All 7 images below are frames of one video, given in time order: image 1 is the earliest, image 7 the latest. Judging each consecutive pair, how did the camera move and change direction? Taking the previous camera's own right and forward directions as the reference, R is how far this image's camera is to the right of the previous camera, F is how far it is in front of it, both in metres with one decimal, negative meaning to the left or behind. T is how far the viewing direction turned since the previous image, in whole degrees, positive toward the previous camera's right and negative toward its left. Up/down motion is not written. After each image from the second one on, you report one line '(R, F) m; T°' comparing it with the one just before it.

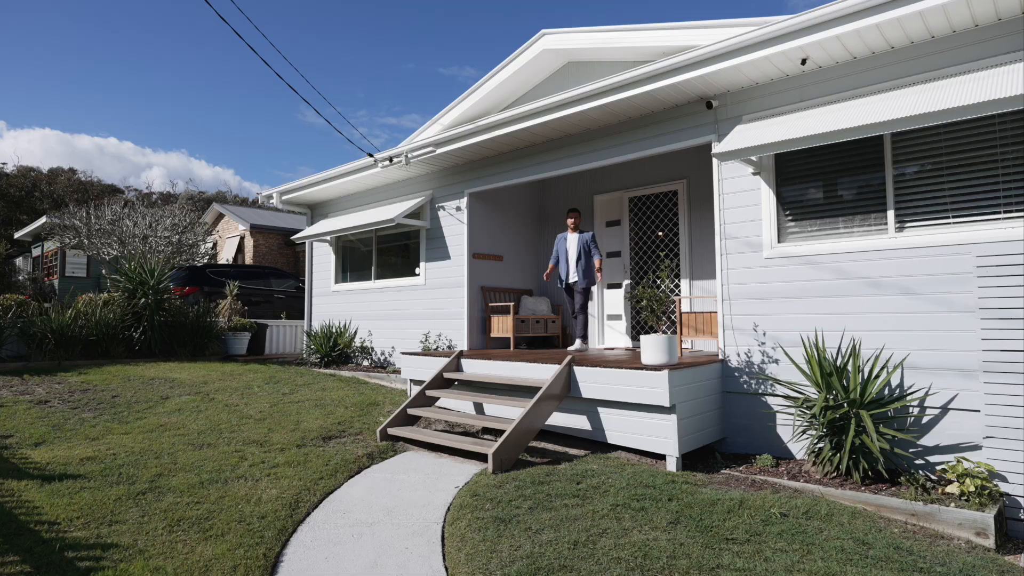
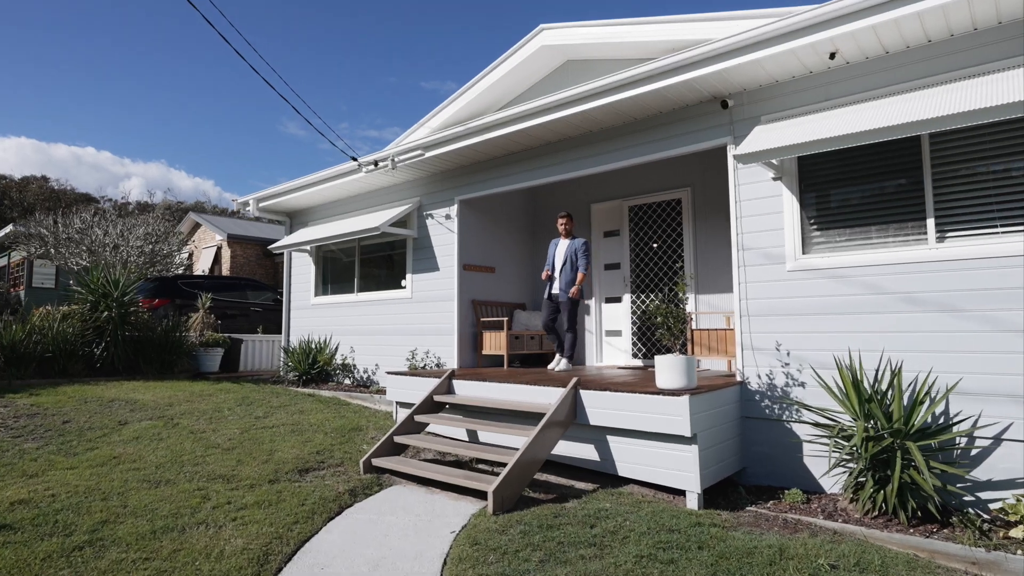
(-0.1, +0.5) m; +2°
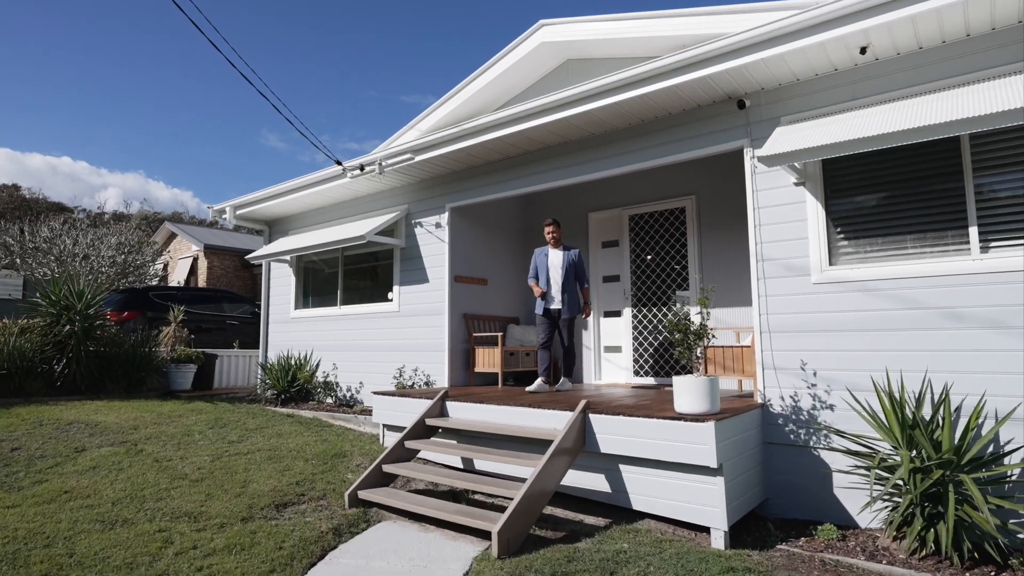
(-0.1, +0.4) m; +2°
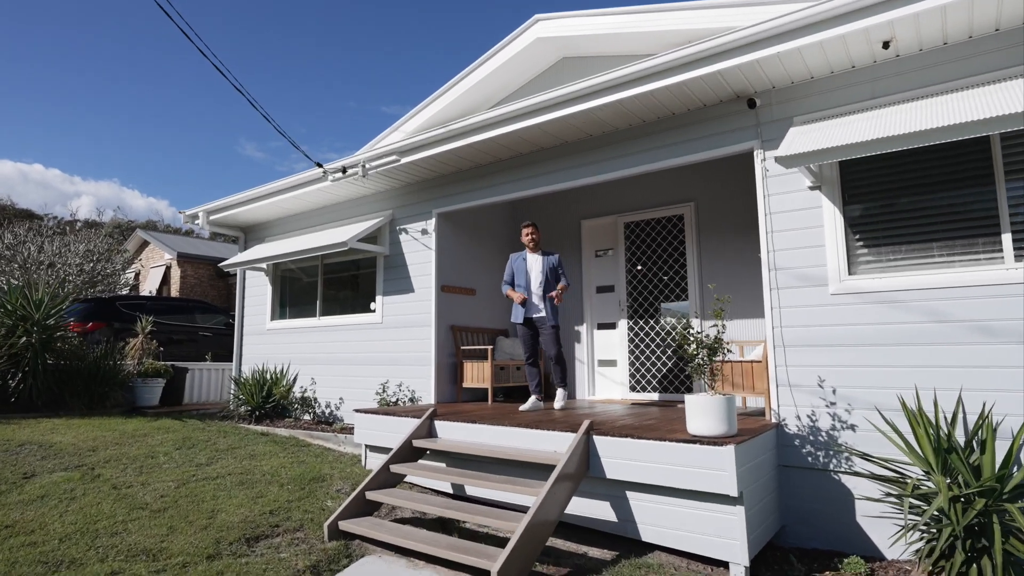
(-0.1, +0.4) m; +2°
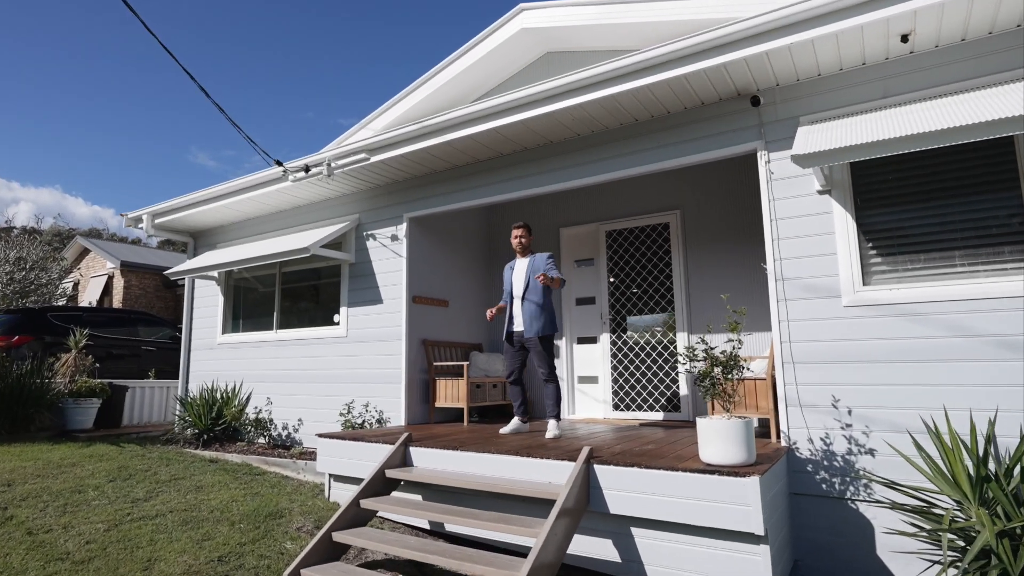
(-0.2, +0.5) m; +4°
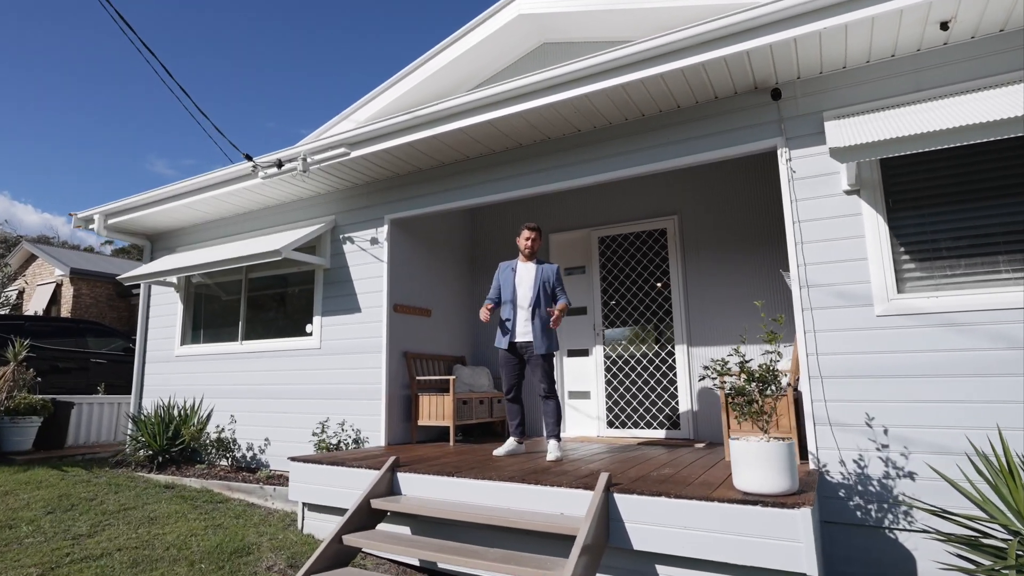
(-0.2, +0.4) m; +3°
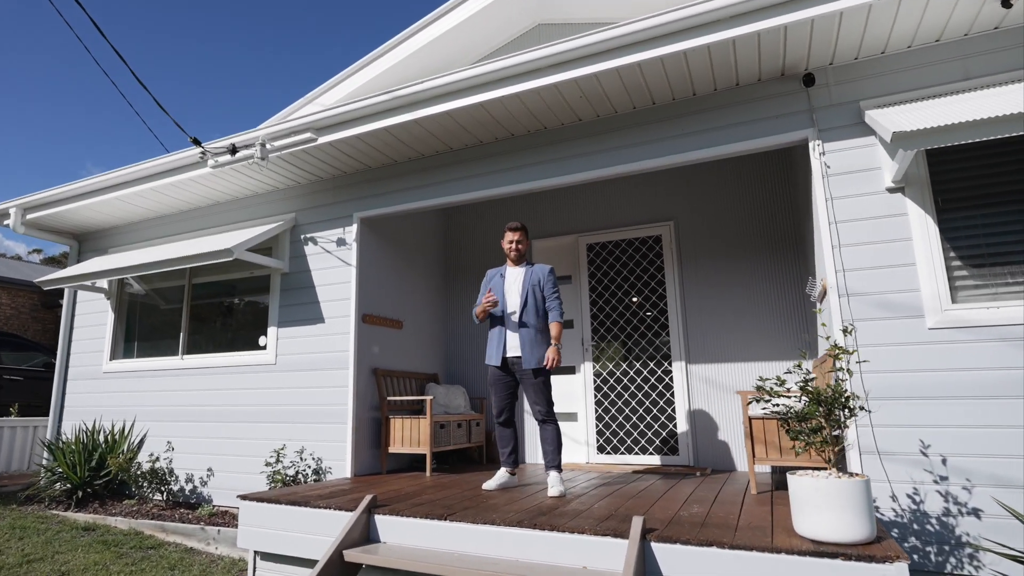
(-0.3, +0.6) m; +4°
